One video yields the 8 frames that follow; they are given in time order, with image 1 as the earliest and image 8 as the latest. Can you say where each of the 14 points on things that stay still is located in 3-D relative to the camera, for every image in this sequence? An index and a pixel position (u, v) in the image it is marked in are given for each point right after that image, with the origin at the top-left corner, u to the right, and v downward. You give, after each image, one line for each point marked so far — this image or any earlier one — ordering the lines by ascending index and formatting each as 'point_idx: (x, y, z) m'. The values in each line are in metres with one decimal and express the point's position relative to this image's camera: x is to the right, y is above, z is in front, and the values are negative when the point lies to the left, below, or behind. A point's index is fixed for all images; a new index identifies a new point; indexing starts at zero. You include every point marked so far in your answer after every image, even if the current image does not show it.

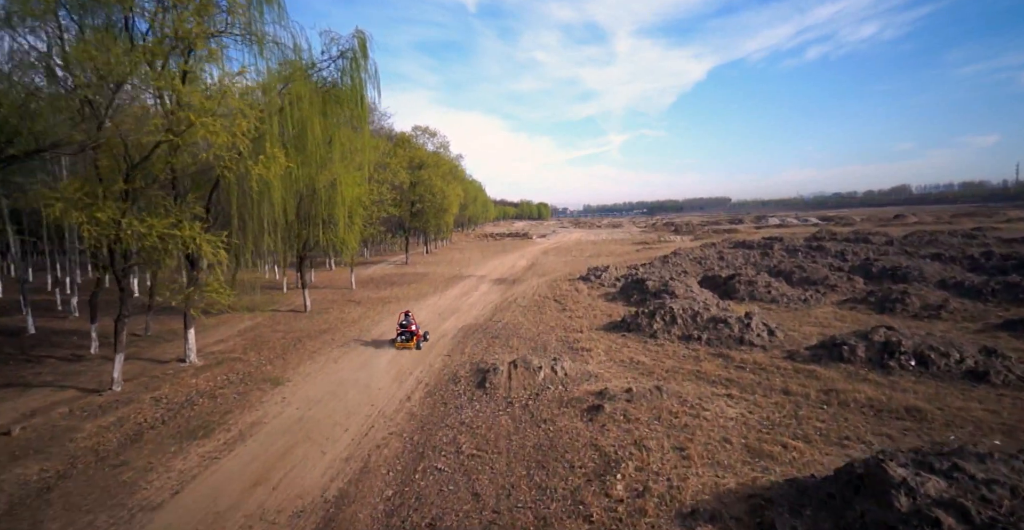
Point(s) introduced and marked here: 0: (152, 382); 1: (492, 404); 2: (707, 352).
0: (-6.3, -2.0, +9.2) m
1: (-0.3, -2.3, +8.8) m
2: (+4.1, -1.9, +11.2) m
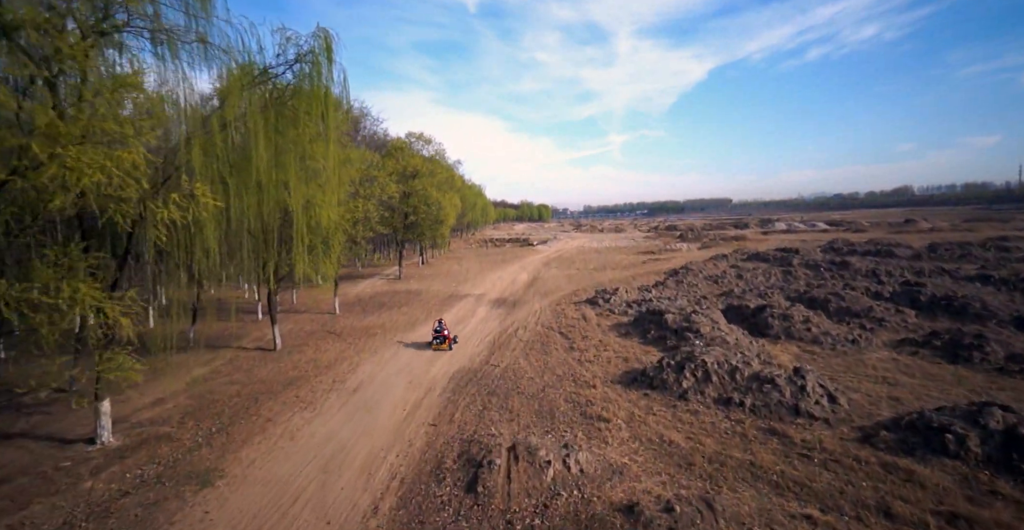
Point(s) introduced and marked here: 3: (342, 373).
0: (-6.3, -3.0, +7.0) m
1: (-0.3, -3.2, +6.5) m
2: (+4.1, -2.8, +8.9) m
3: (-4.4, -2.8, +13.6) m
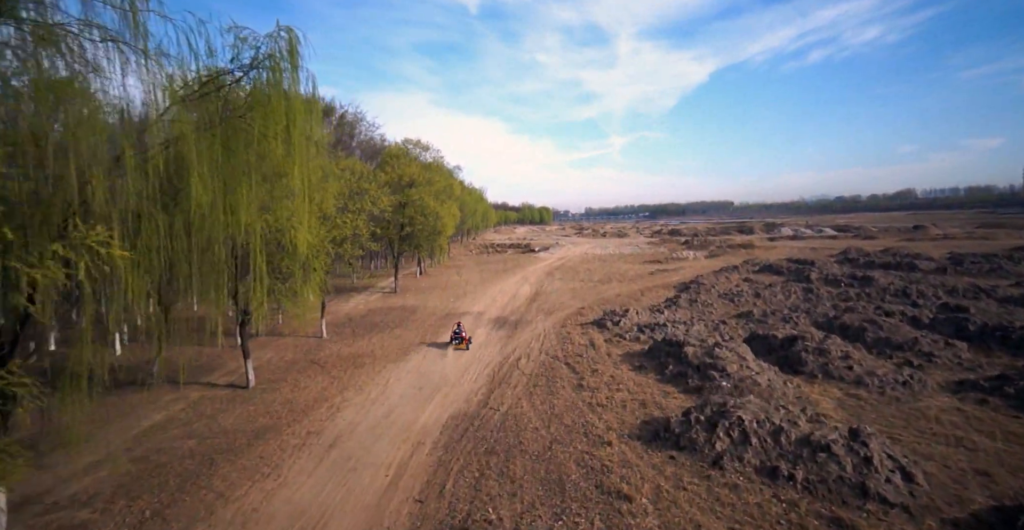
0: (-6.3, -3.6, +5.3) m
1: (-0.3, -3.9, +4.8) m
2: (+4.2, -3.4, +7.2) m
3: (-4.4, -3.5, +11.9) m
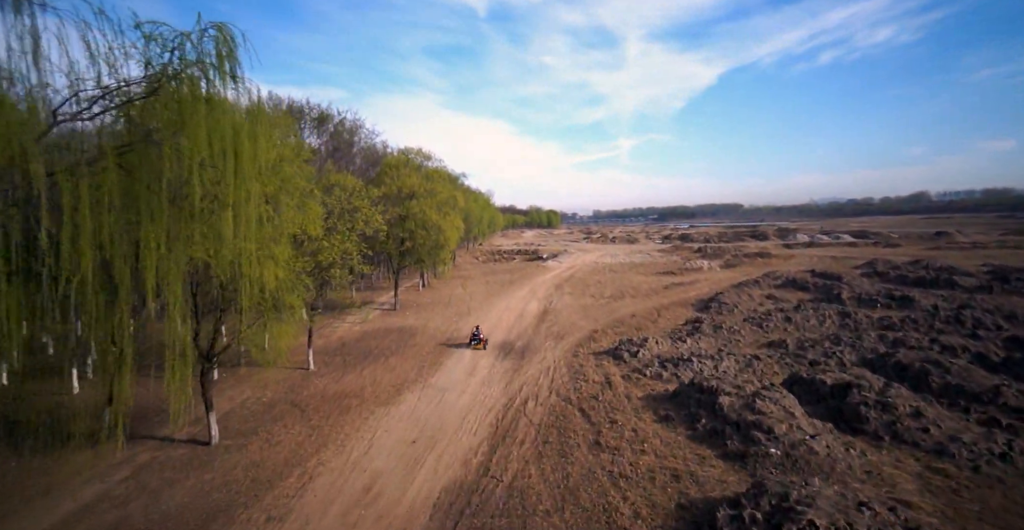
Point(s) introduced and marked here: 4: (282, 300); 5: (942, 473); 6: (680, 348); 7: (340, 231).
0: (-6.3, -4.4, +3.3) m
1: (-0.3, -4.6, +2.8) m
2: (+4.2, -4.2, +5.1) m
3: (-4.3, -4.3, +9.9) m
4: (-5.7, -0.9, +13.2) m
5: (+7.5, -3.6, +9.3) m
6: (+6.2, -3.1, +19.6) m
7: (-5.9, +1.2, +18.1) m
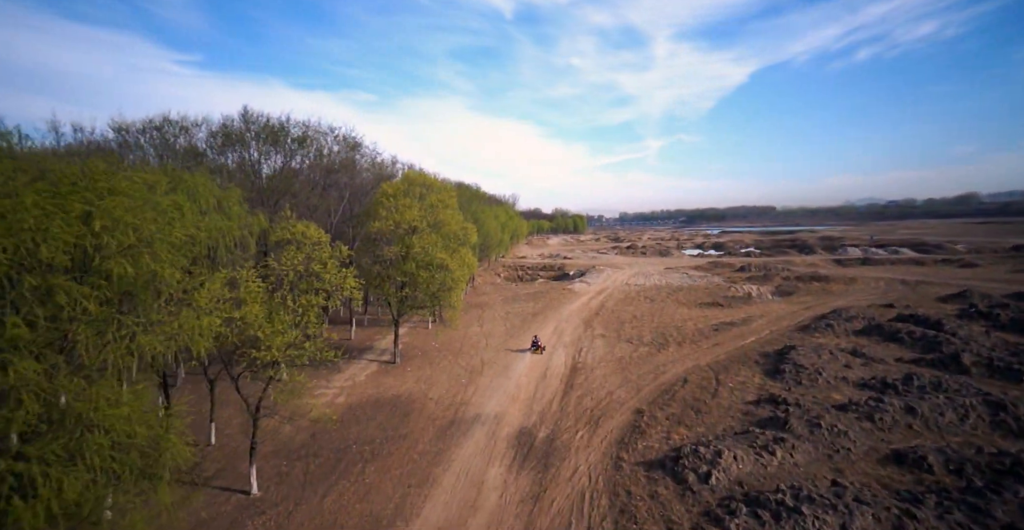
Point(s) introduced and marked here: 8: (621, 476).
0: (-6.6, -6.5, -2.0) m
1: (-0.6, -6.7, -2.8) m
2: (+4.0, -6.2, -0.7) m
3: (-4.2, -6.5, +4.6) m
4: (-5.5, -3.1, +7.9) m
5: (+7.5, -5.7, +3.4) m
6: (+6.7, -5.2, +13.8) m
7: (-5.5, -1.1, +12.9) m
8: (+3.0, -5.8, +14.6) m
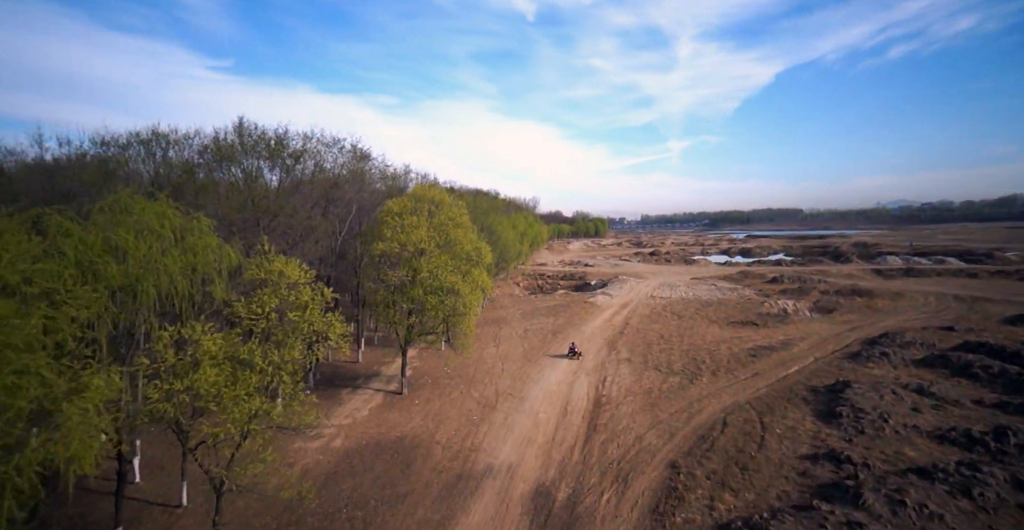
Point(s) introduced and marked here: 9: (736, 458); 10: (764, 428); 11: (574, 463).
0: (-6.9, -7.4, -4.2) m
1: (-1.0, -7.6, -5.2) m
2: (+3.7, -7.1, -3.3) m
3: (-4.3, -7.4, +2.2) m
4: (-5.5, -4.0, +5.6) m
5: (+7.4, -6.6, +0.6) m
6: (+7.0, -6.2, +11.0) m
7: (-5.3, -2.1, +10.6) m
8: (+3.3, -6.8, +12.0) m
9: (+7.4, -6.3, +17.6) m
10: (+9.4, -6.1, +19.8) m
11: (+2.2, -6.6, +18.2) m
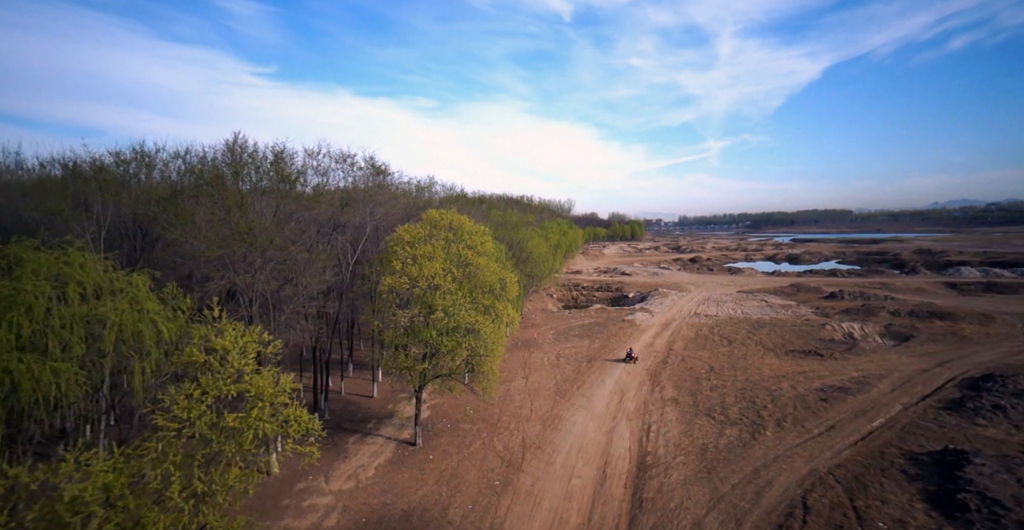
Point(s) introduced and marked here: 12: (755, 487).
0: (-7.6, -8.7, -7.3) m
1: (-1.8, -8.9, -8.8) m
2: (+3.0, -8.4, -7.1) m
3: (-4.6, -8.8, -1.1) m
4: (-5.6, -5.4, +2.4) m
5: (+6.9, -7.9, -3.5) m
6: (+7.2, -7.5, +7.0) m
7: (-5.0, -3.5, +7.4) m
8: (+3.6, -8.1, +8.1) m
9: (+8.1, -7.7, +13.5) m
10: (+10.3, -7.5, +15.6) m
11: (+2.9, -8.0, +14.5) m
12: (+8.4, -7.6, +18.4) m
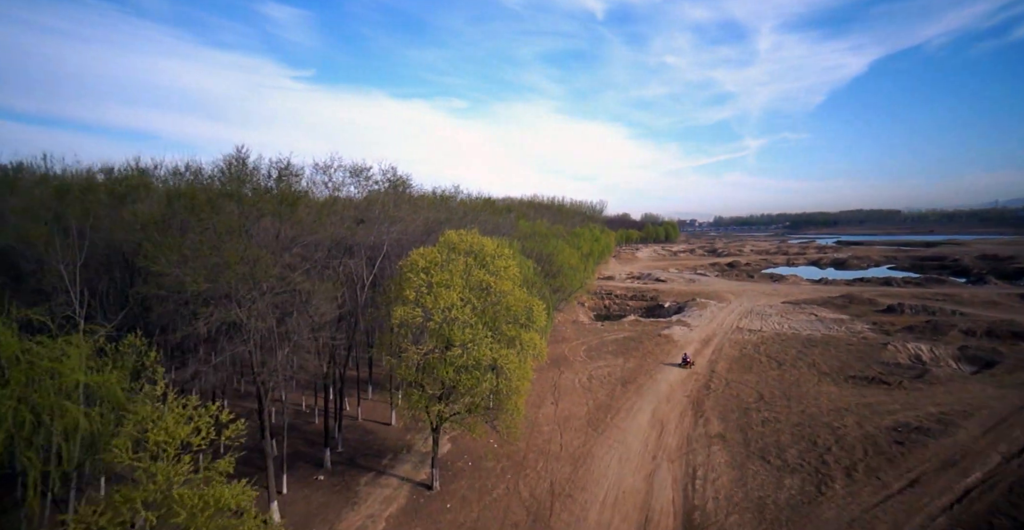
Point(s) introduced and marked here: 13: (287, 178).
0: (-8.3, -9.7, -9.4) m
1: (-2.6, -9.8, -11.2) m
2: (+2.3, -9.3, -9.8) m
3: (-5.0, -9.7, -3.3) m
4: (-5.7, -6.3, +0.2) m
5: (+6.4, -8.8, -6.4) m
6: (+7.3, -8.5, +4.0) m
7: (-4.9, -4.4, +5.2) m
8: (+3.8, -9.1, +5.4) m
9: (+8.6, -8.7, +10.5) m
10: (+10.8, -8.4, +12.5) m
11: (+3.4, -9.0, +11.8) m
12: (+9.2, -8.6, +15.3) m
13: (-8.5, +3.3, +19.8) m
